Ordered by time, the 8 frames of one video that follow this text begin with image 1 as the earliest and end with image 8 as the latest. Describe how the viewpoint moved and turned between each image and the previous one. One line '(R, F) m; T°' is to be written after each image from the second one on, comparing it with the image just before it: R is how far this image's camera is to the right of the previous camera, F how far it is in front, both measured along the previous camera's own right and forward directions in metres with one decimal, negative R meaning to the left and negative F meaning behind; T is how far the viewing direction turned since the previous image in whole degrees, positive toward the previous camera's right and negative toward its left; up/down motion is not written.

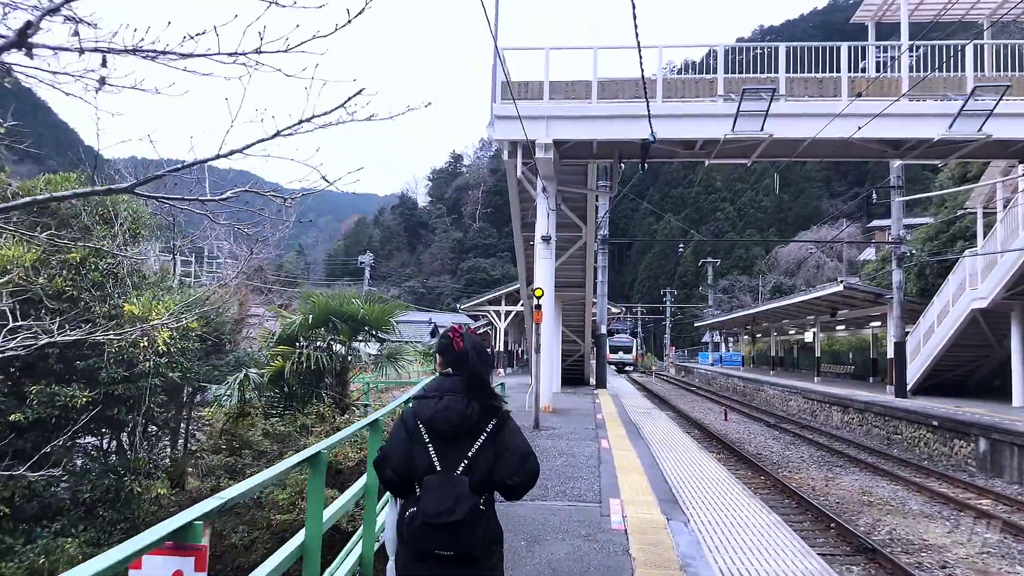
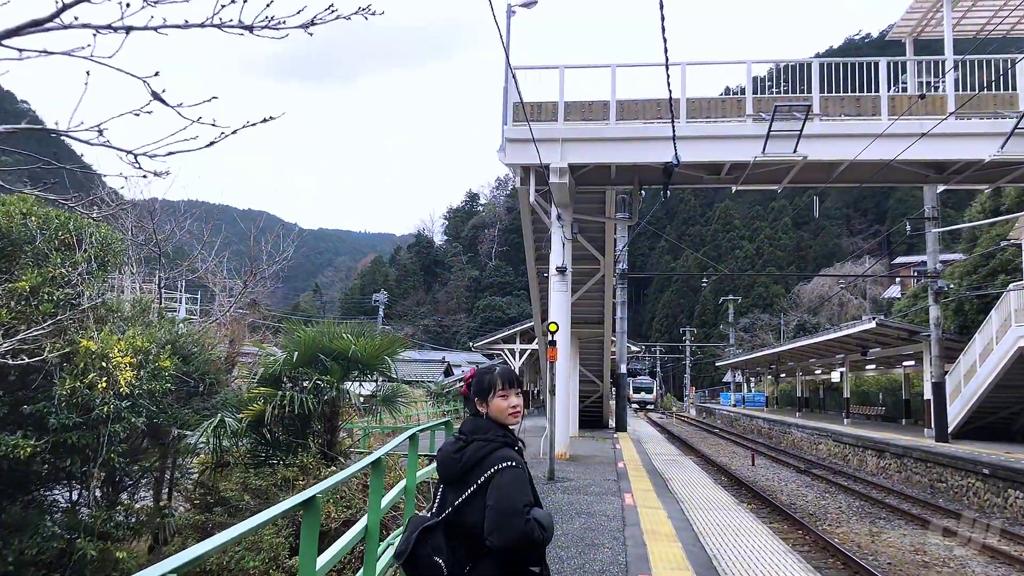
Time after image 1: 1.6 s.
(+0.1, +0.9) m; -1°
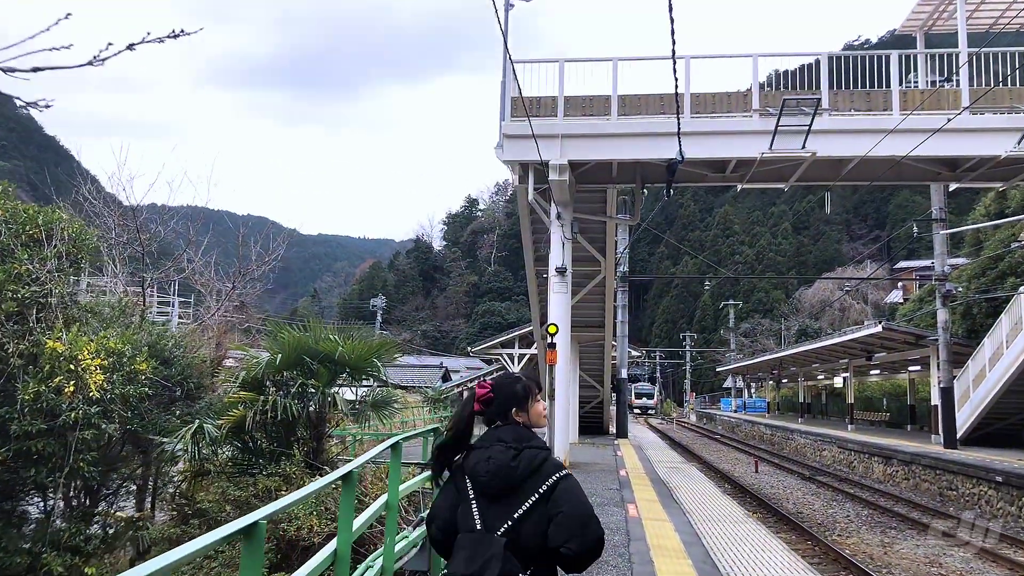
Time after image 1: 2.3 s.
(0.0, +0.4) m; 0°
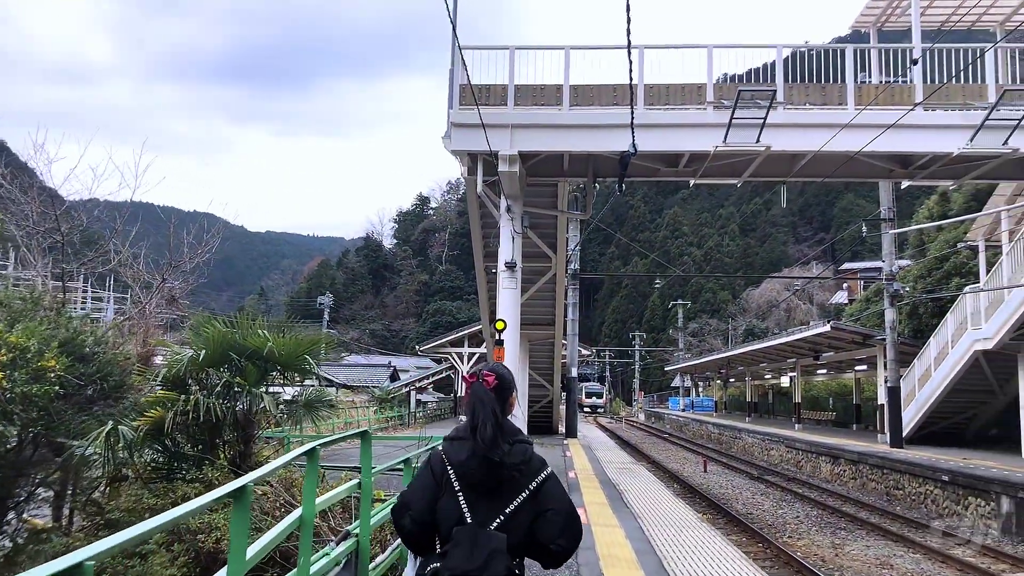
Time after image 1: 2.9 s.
(+0.1, +0.5) m; +4°
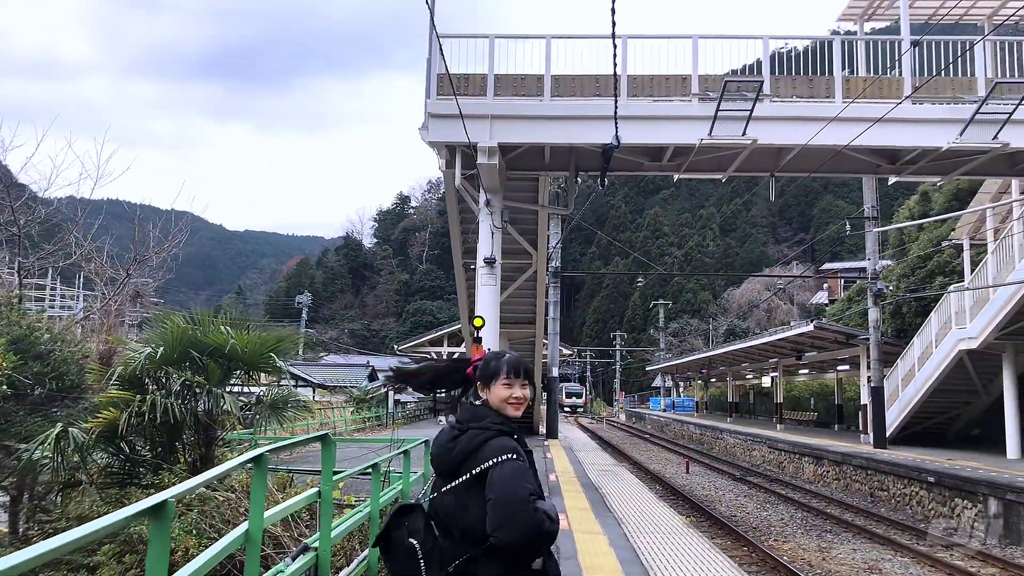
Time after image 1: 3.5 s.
(0.0, +0.4) m; +2°
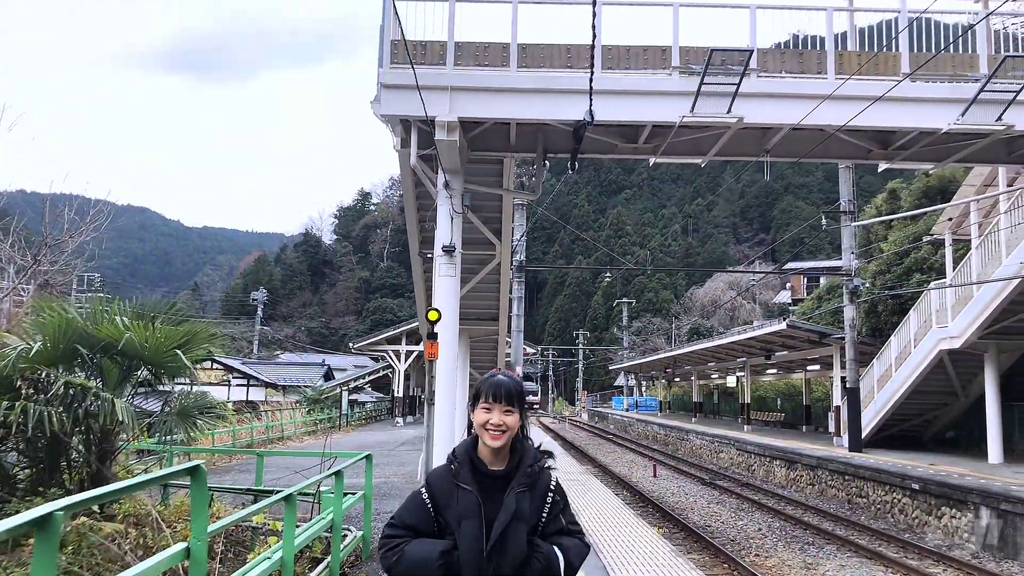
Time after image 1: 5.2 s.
(0.0, +1.0) m; +3°
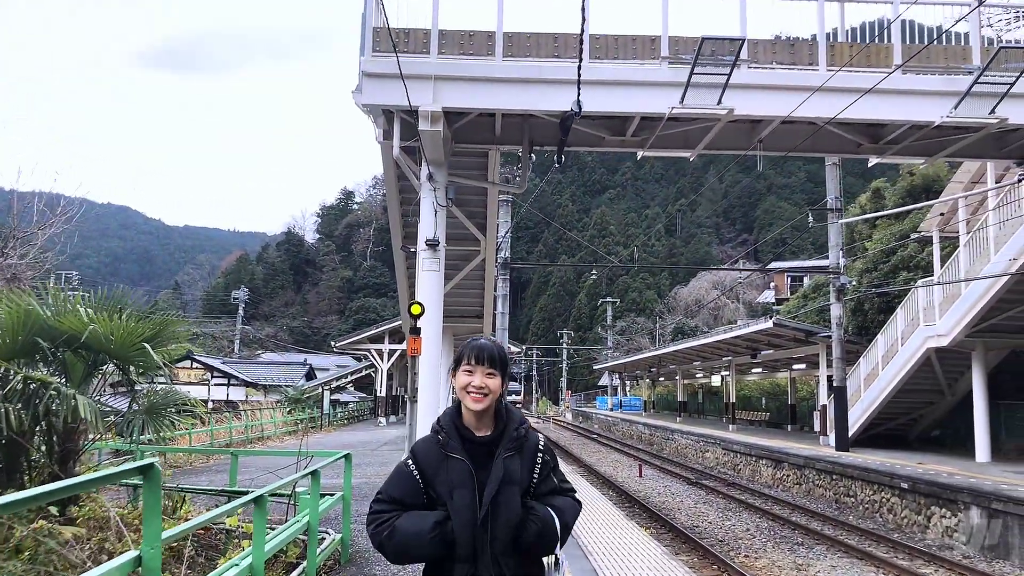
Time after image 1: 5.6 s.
(0.0, +0.3) m; +1°
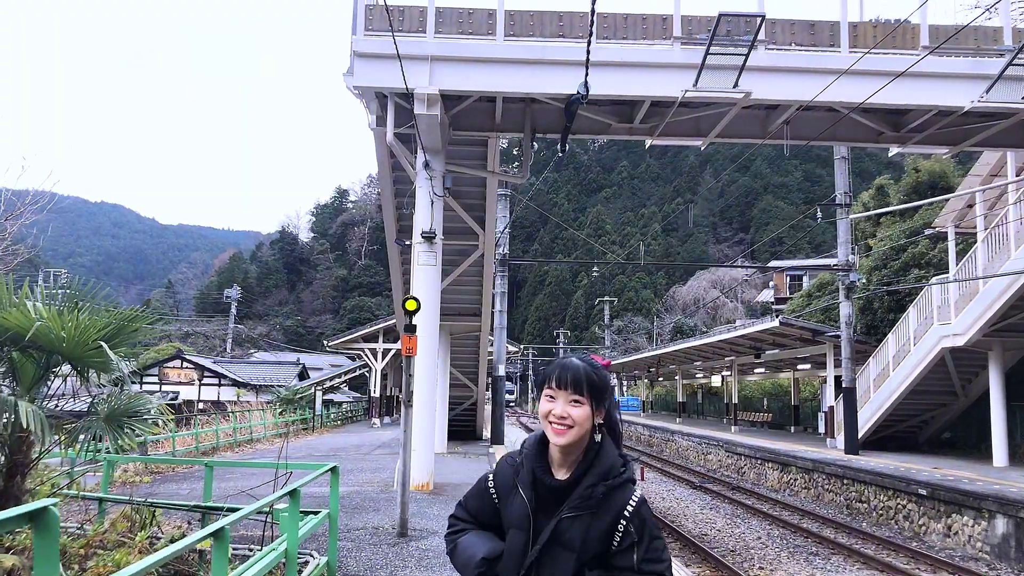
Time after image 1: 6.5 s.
(-0.1, +0.6) m; 0°
